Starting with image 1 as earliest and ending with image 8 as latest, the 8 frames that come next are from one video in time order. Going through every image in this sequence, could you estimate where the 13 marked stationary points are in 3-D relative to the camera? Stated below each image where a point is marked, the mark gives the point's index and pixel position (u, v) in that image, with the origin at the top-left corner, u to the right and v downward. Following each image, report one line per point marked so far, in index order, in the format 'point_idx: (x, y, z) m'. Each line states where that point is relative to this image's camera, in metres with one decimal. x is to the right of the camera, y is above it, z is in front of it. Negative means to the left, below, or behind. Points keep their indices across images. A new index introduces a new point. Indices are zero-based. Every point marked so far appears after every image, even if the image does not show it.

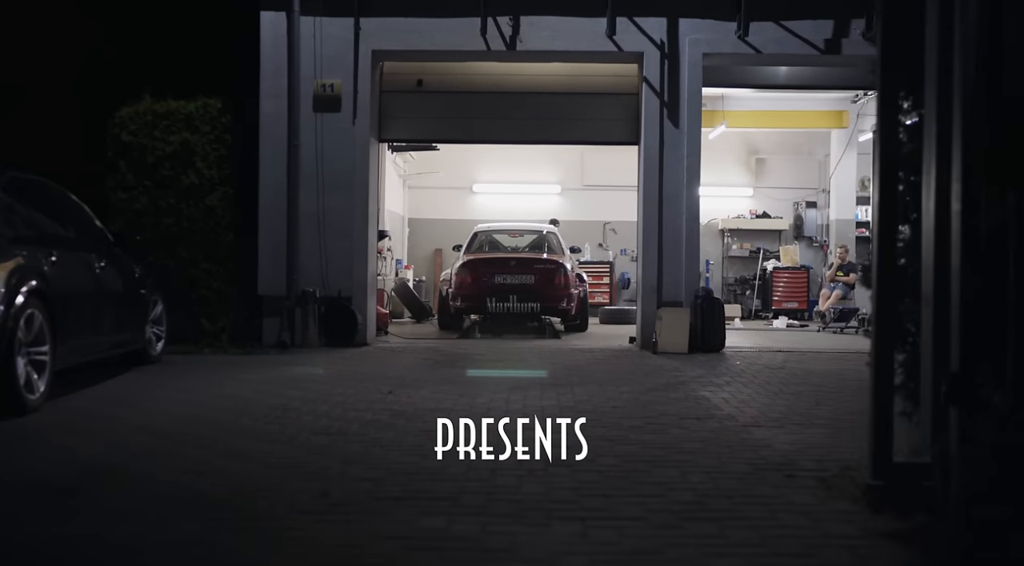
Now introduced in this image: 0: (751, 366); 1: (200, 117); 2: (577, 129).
0: (+2.1, -0.7, +8.2) m
1: (-3.3, +1.8, +9.8) m
2: (+0.7, +1.7, +10.4) m
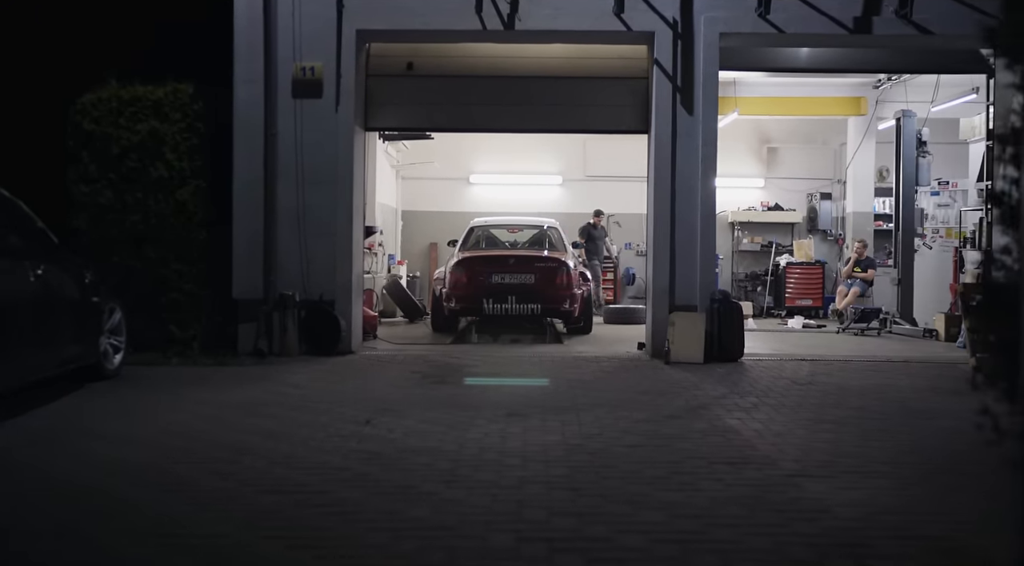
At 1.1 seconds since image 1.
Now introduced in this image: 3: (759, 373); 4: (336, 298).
0: (+2.1, -0.8, +7.4) m
1: (-3.3, +1.8, +9.0) m
2: (+0.7, +1.7, +9.5) m
3: (+2.1, -0.8, +7.8) m
4: (-1.8, -0.2, +9.0) m
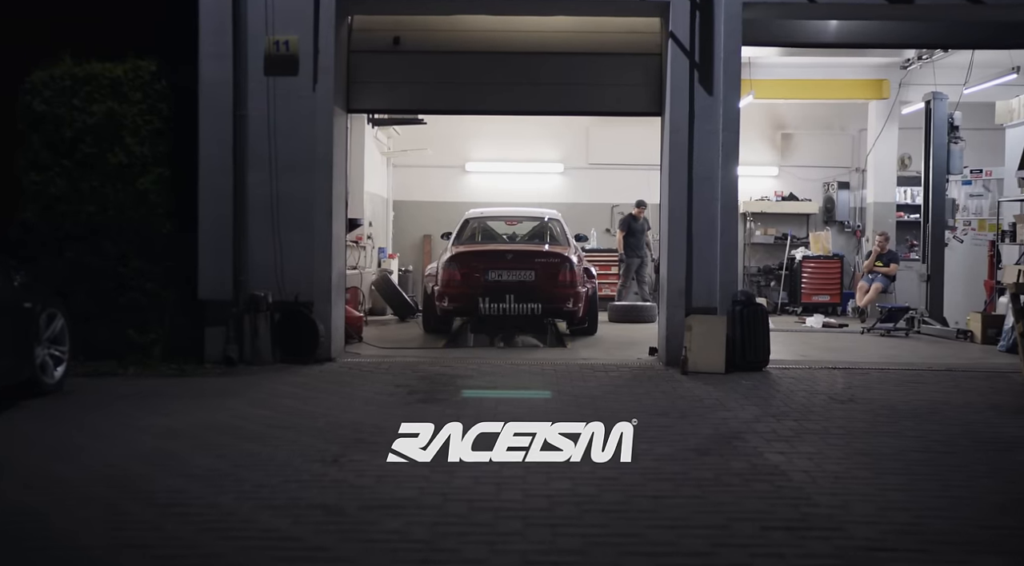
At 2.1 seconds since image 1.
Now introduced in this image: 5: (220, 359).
0: (+2.1, -0.8, +6.5) m
1: (-3.4, +1.8, +8.0) m
2: (+0.7, +1.7, +8.6) m
3: (+2.1, -0.8, +6.9) m
4: (-1.8, -0.1, +8.1) m
5: (-2.5, -0.7, +8.0) m
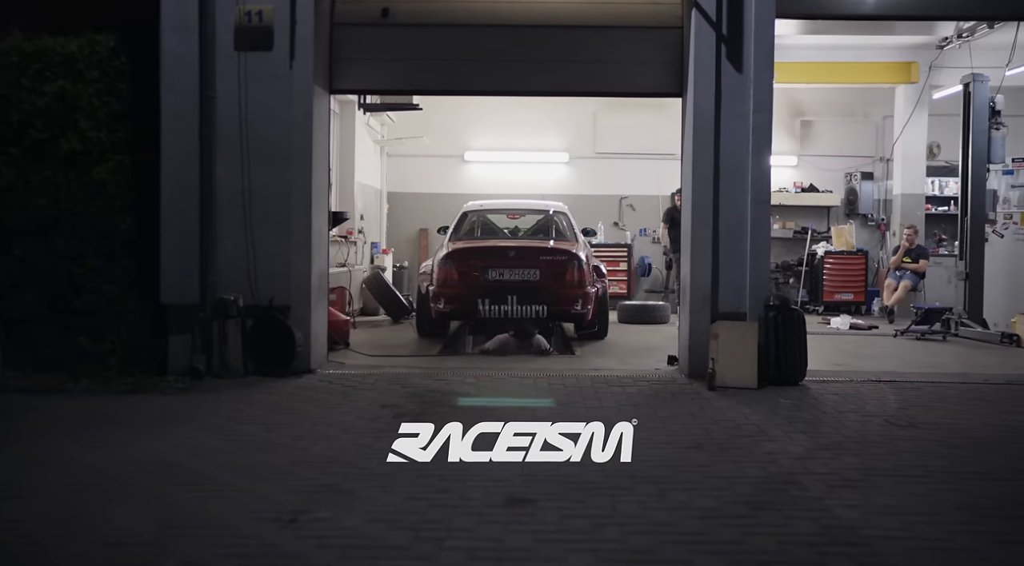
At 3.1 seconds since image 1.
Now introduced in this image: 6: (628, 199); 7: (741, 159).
0: (+2.1, -0.8, +5.5) m
1: (-3.3, +1.7, +7.1) m
2: (+0.7, +1.7, +7.7) m
3: (+2.1, -0.8, +6.0) m
4: (-1.7, -0.2, +7.2) m
5: (-2.5, -0.7, +7.1) m
6: (+2.0, +1.4, +15.5) m
7: (+1.8, +1.0, +7.1) m
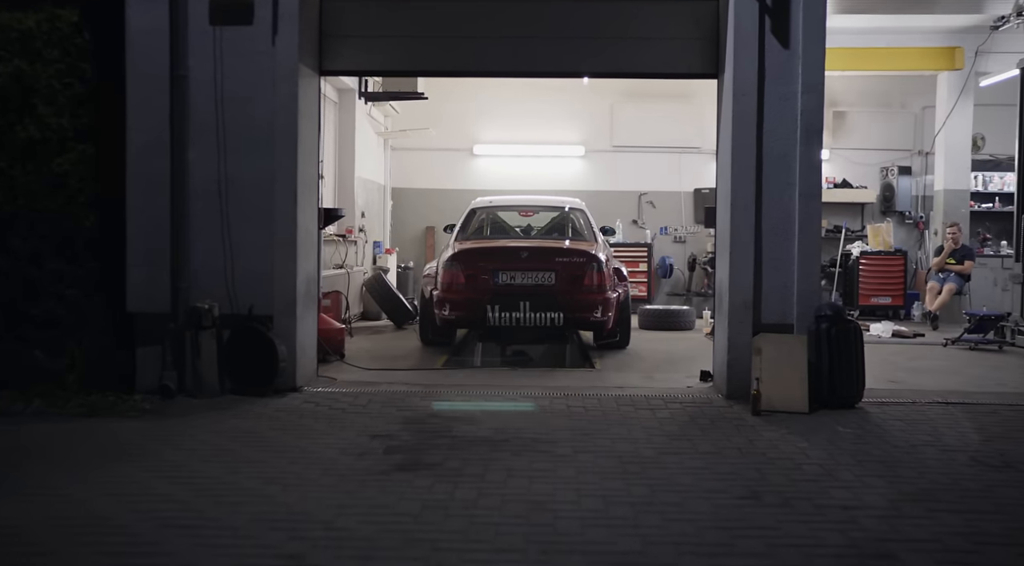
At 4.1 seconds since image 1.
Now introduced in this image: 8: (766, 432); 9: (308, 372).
0: (+2.2, -0.9, +4.6) m
1: (-3.2, +1.7, +6.2) m
2: (+0.8, +1.7, +6.8) m
3: (+2.2, -0.8, +5.1) m
4: (-1.7, -0.2, +6.3) m
5: (-2.4, -0.7, +6.2) m
6: (+2.2, +1.4, +14.6) m
7: (+1.9, +0.9, +6.2) m
8: (+1.4, -0.8, +5.1) m
9: (-1.5, -0.6, +6.6) m
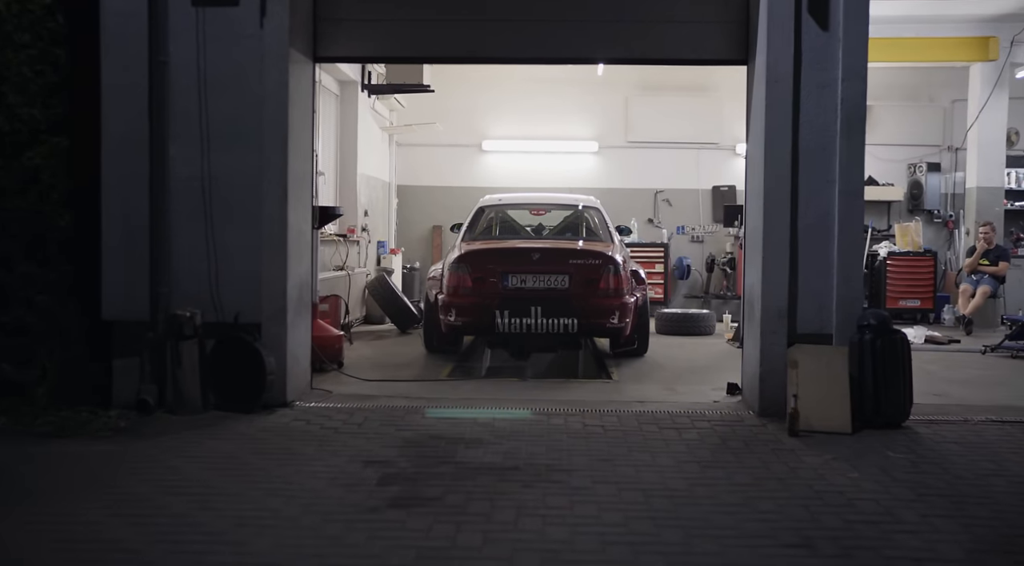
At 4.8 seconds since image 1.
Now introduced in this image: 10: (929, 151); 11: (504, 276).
0: (+2.2, -0.9, +4.1) m
1: (-3.2, +1.7, +5.7) m
2: (+0.9, +1.7, +6.2) m
3: (+2.3, -0.9, +4.5) m
4: (-1.6, -0.2, +5.8) m
5: (-2.4, -0.8, +5.7) m
6: (+2.3, +1.4, +14.0) m
7: (+1.9, +0.9, +5.6) m
8: (+1.5, -0.9, +4.6) m
9: (-1.4, -0.7, +6.1) m
10: (+6.0, +1.9, +13.1) m
11: (-0.1, +0.1, +7.4) m
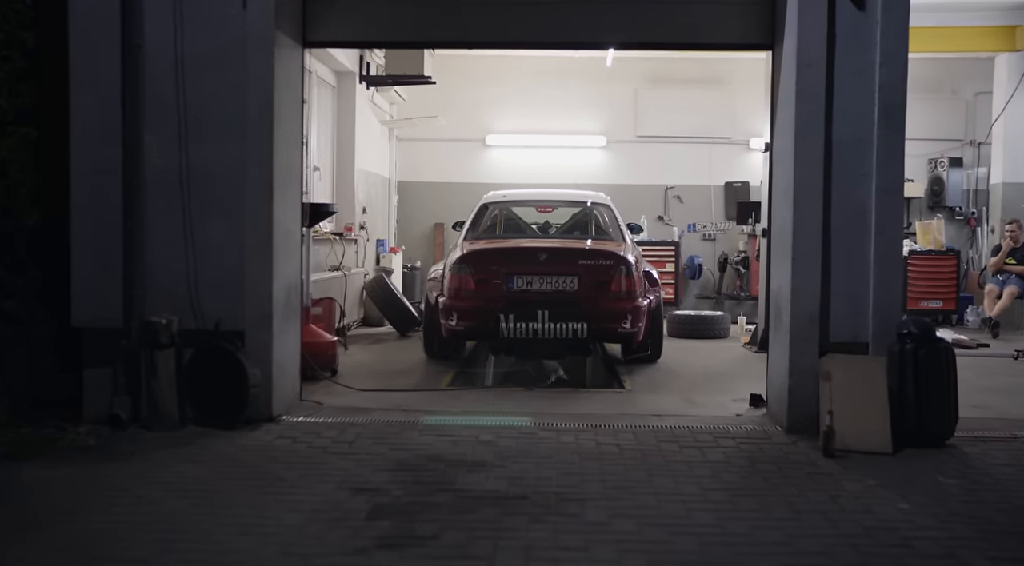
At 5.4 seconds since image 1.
0: (+2.3, -0.9, +3.6) m
1: (-3.1, +1.7, +5.3) m
2: (+0.9, +1.6, +5.7) m
3: (+2.3, -0.9, +4.1) m
4: (-1.6, -0.3, +5.3) m
5: (-2.3, -0.8, +5.2) m
6: (+2.4, +1.4, +13.5) m
7: (+2.0, +0.9, +5.1) m
8: (+1.5, -0.9, +4.1) m
9: (-1.4, -0.7, +5.6) m
10: (+6.1, +1.9, +12.6) m
11: (0.0, 0.0, +6.9) m
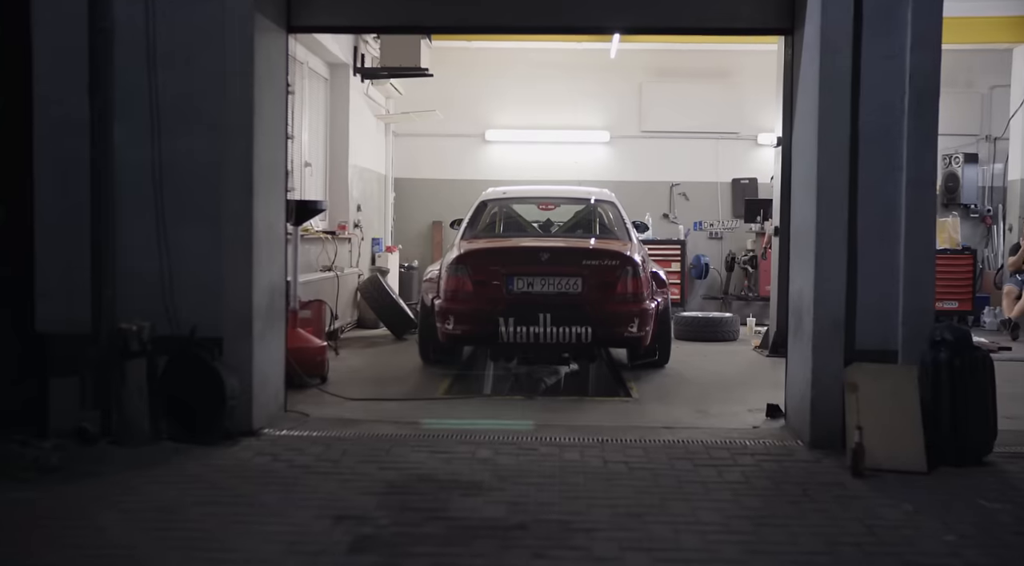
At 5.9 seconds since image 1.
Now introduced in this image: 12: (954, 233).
0: (+2.3, -1.0, +3.2) m
1: (-3.1, +1.6, +4.9) m
2: (+0.9, +1.6, +5.3) m
3: (+2.3, -0.9, +3.7) m
4: (-1.6, -0.3, +4.9) m
5: (-2.3, -0.8, +4.8) m
6: (+2.4, +1.4, +13.1) m
7: (+2.0, +0.8, +4.7) m
8: (+1.5, -0.9, +3.7) m
9: (-1.4, -0.7, +5.2) m
10: (+6.1, +1.9, +12.2) m
11: (0.0, 0.0, +6.5) m
12: (+5.4, +0.6, +11.2) m
